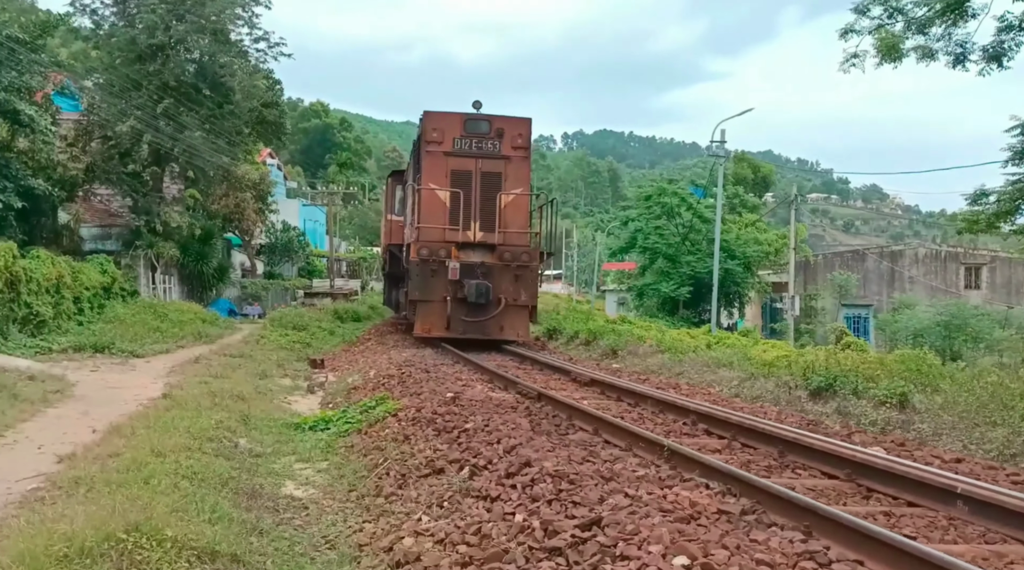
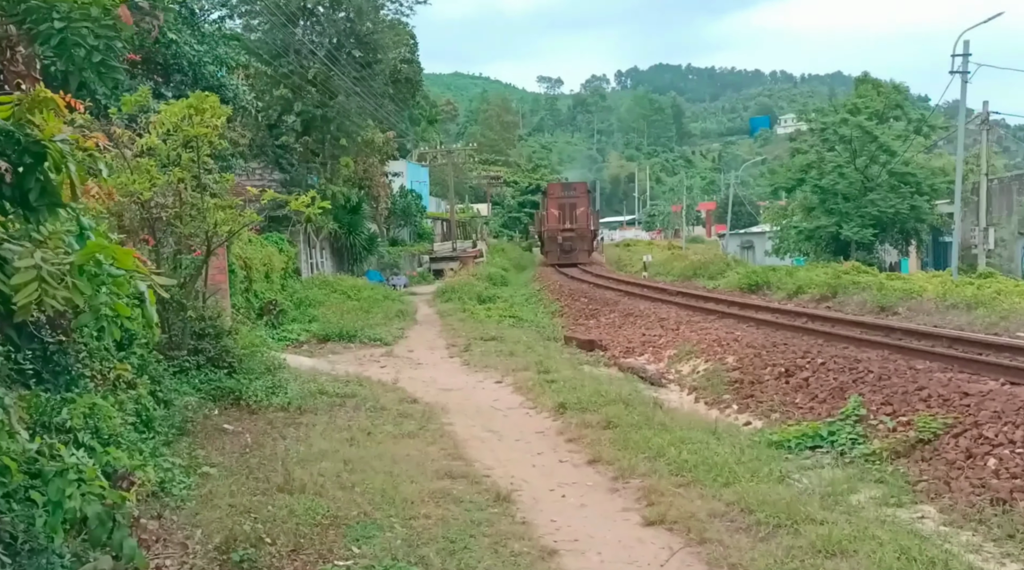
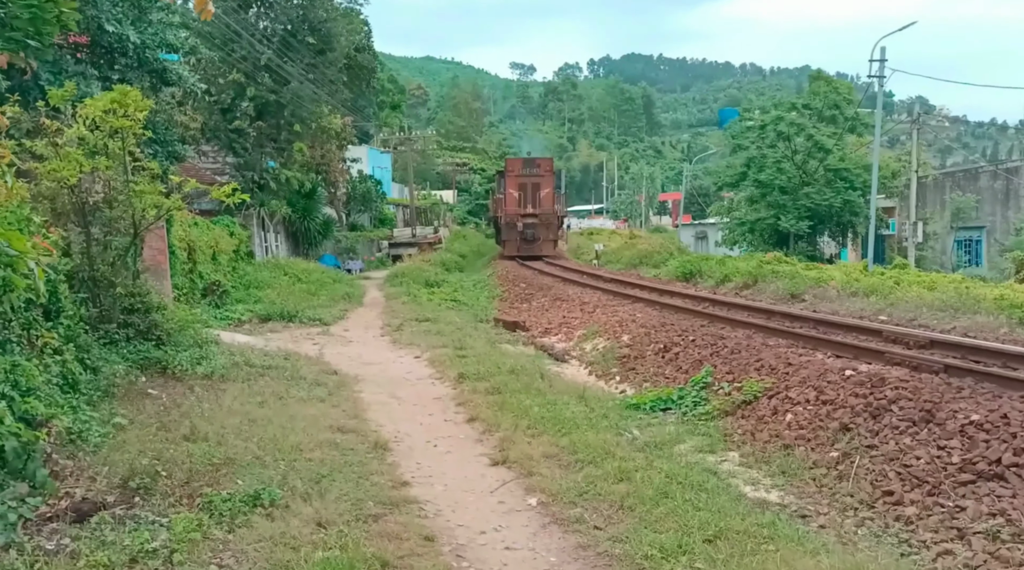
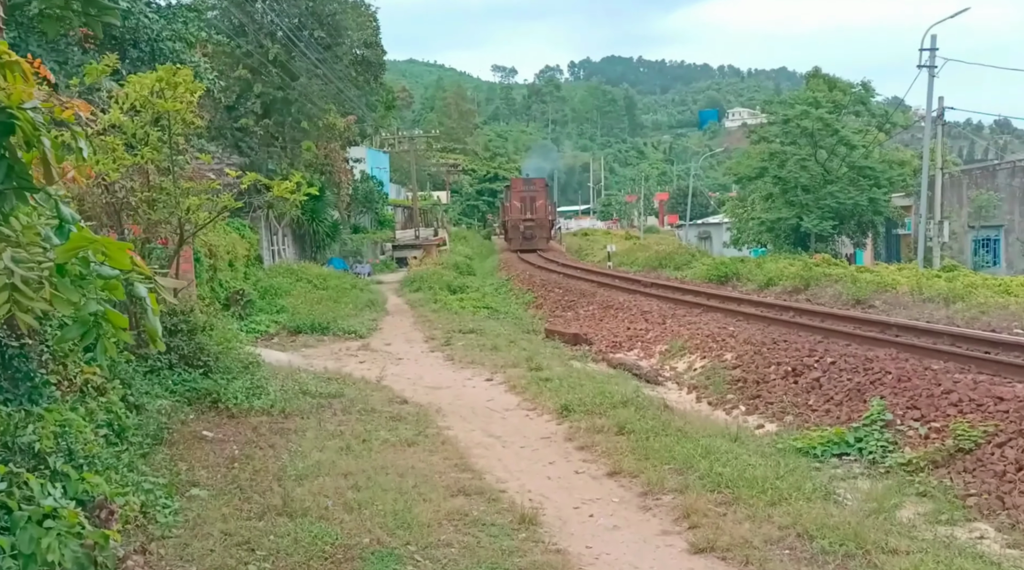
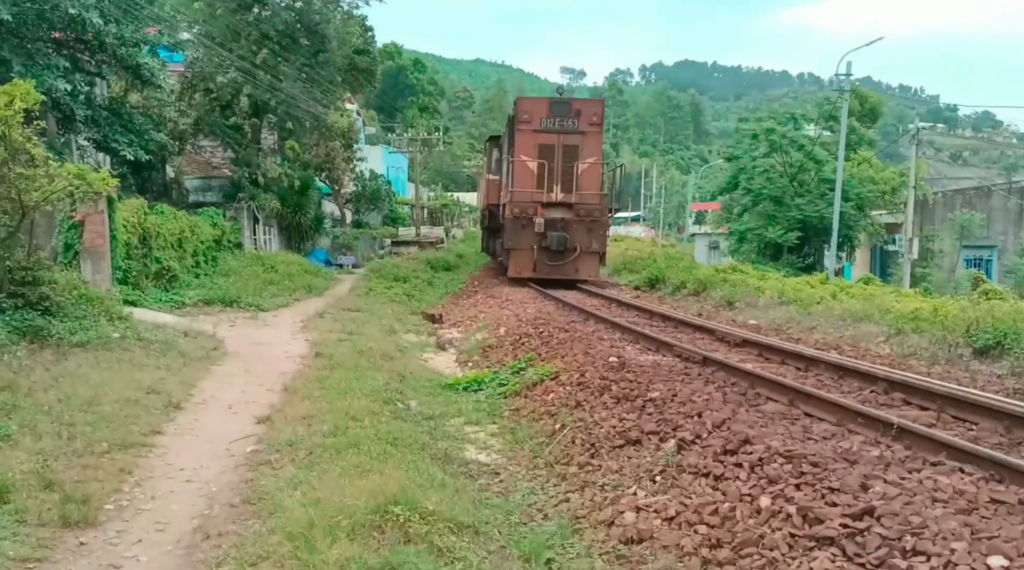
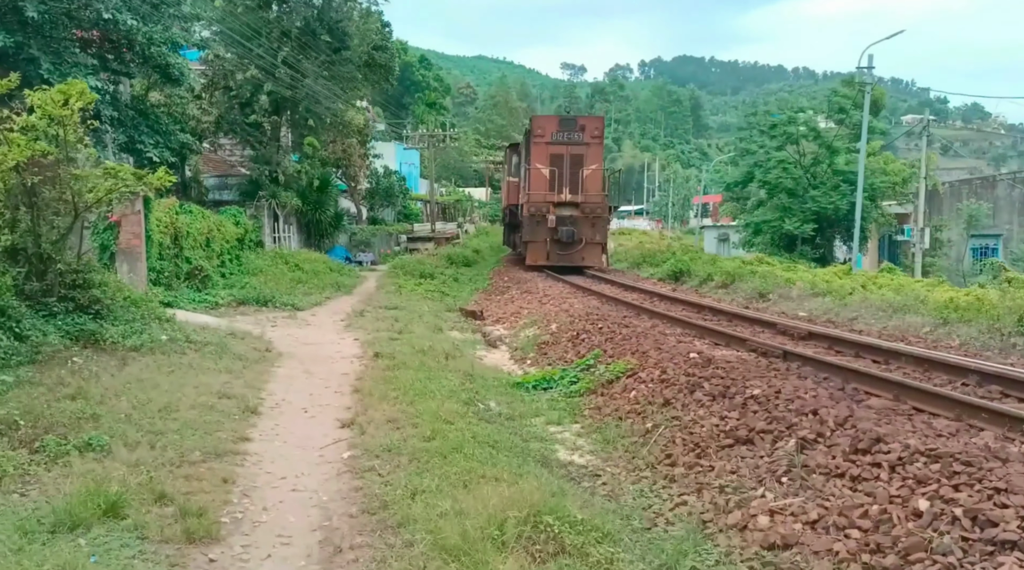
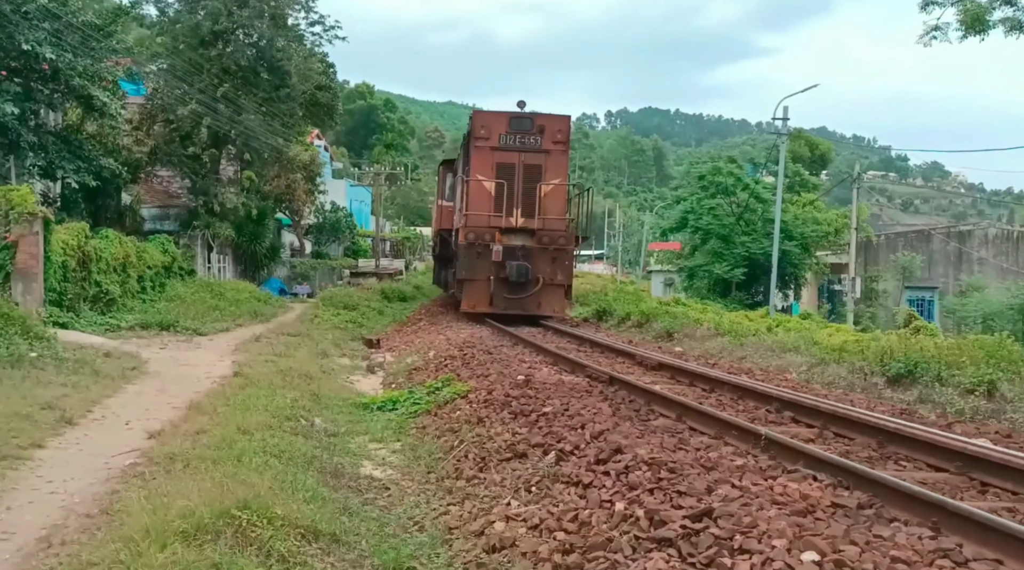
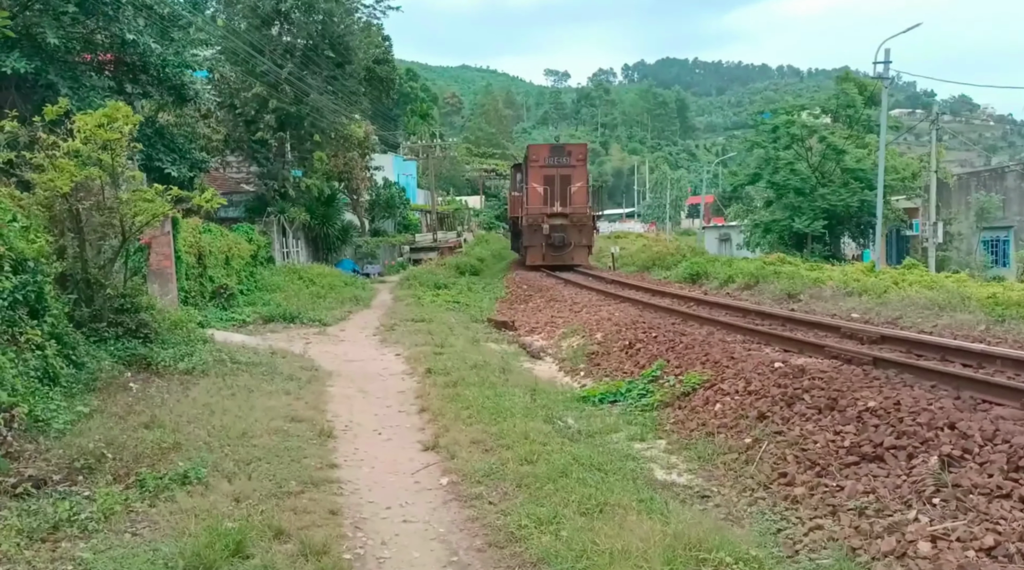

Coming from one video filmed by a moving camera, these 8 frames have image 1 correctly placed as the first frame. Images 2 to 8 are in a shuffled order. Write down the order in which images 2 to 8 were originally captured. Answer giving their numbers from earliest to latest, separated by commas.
7, 5, 6, 8, 3, 2, 4
